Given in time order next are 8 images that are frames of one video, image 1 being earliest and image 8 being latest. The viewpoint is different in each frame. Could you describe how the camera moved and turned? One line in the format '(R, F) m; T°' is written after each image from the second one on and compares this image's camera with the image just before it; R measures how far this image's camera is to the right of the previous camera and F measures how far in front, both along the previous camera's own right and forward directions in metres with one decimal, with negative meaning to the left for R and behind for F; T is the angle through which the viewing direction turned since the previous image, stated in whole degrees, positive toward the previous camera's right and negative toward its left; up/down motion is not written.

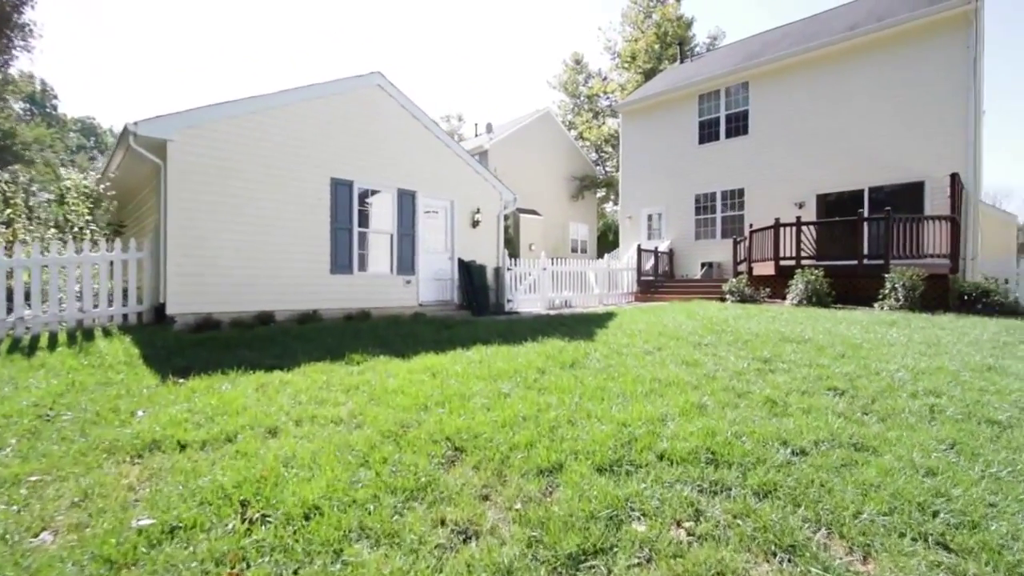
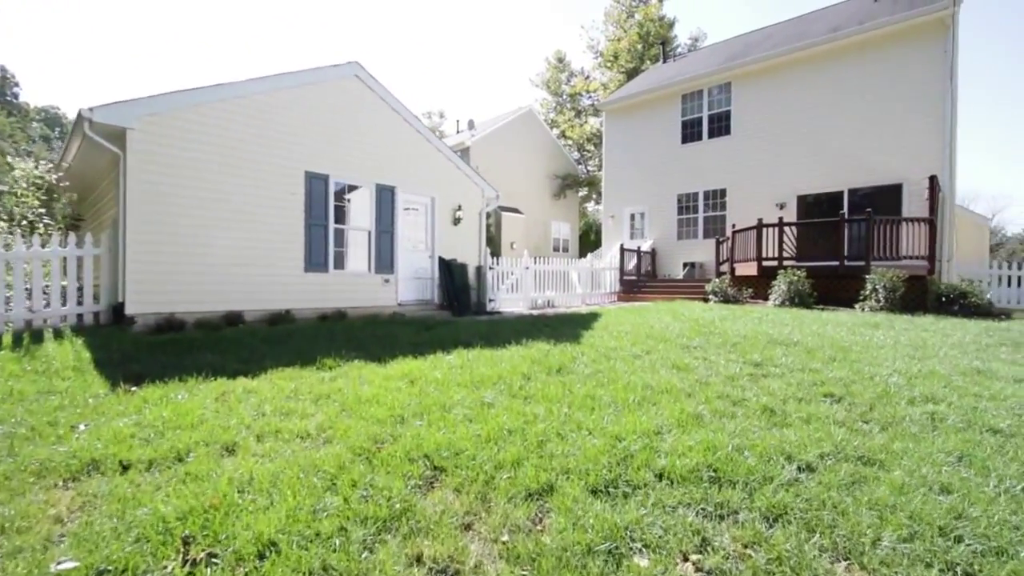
(0.0, +0.3) m; +2°
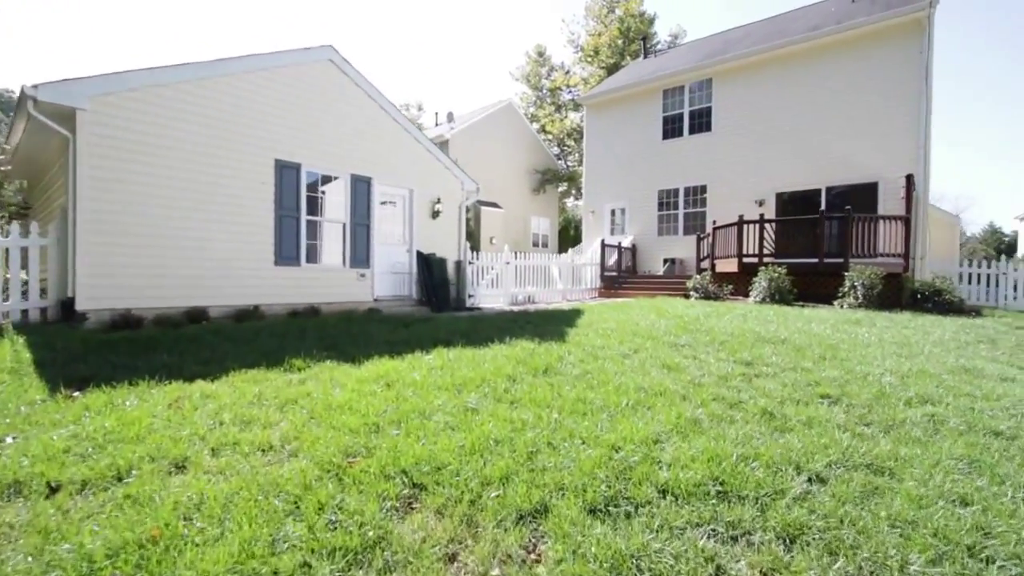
(-0.1, +0.3) m; +3°
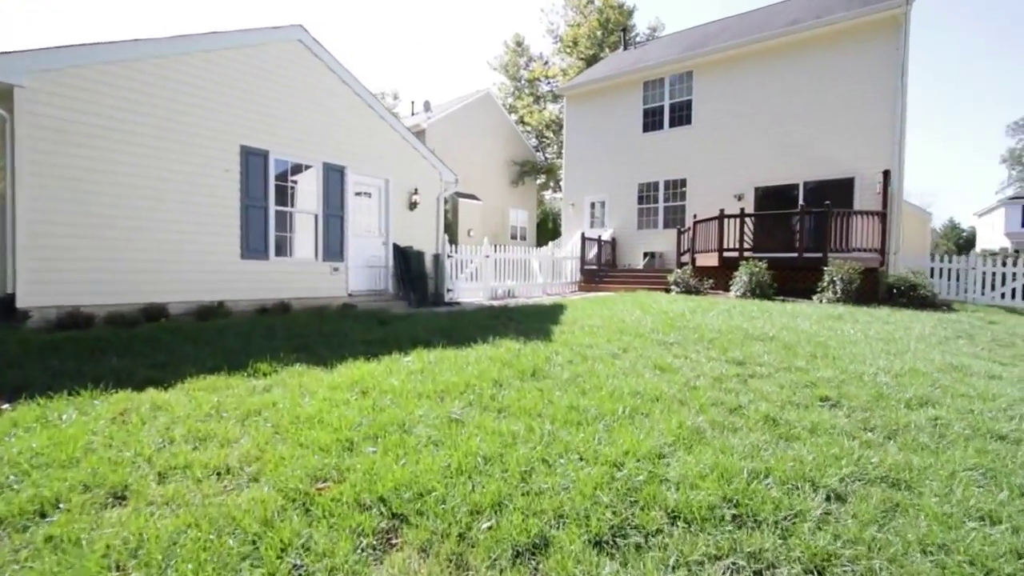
(-0.1, +0.3) m; +3°
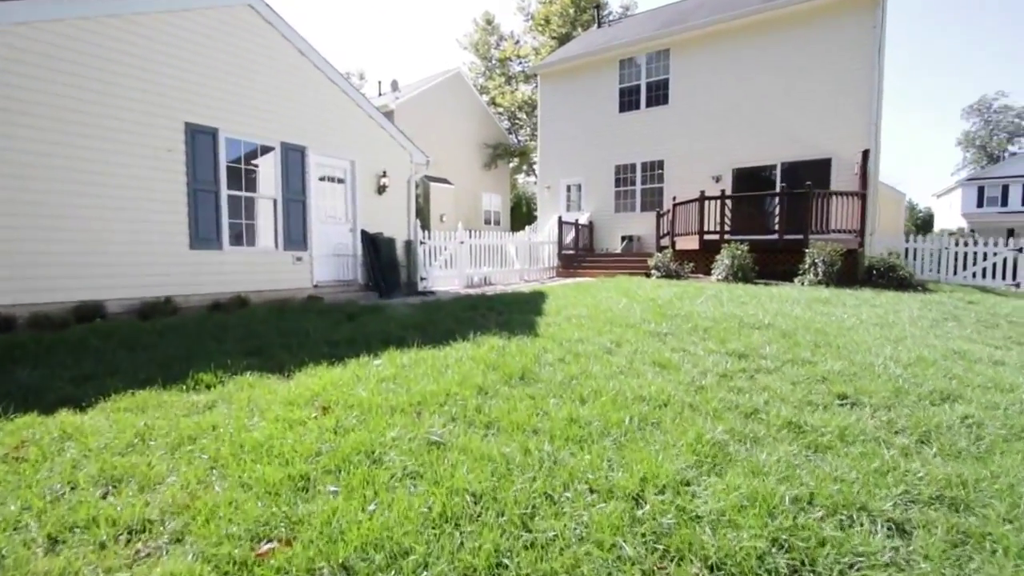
(-0.1, +0.5) m; +3°
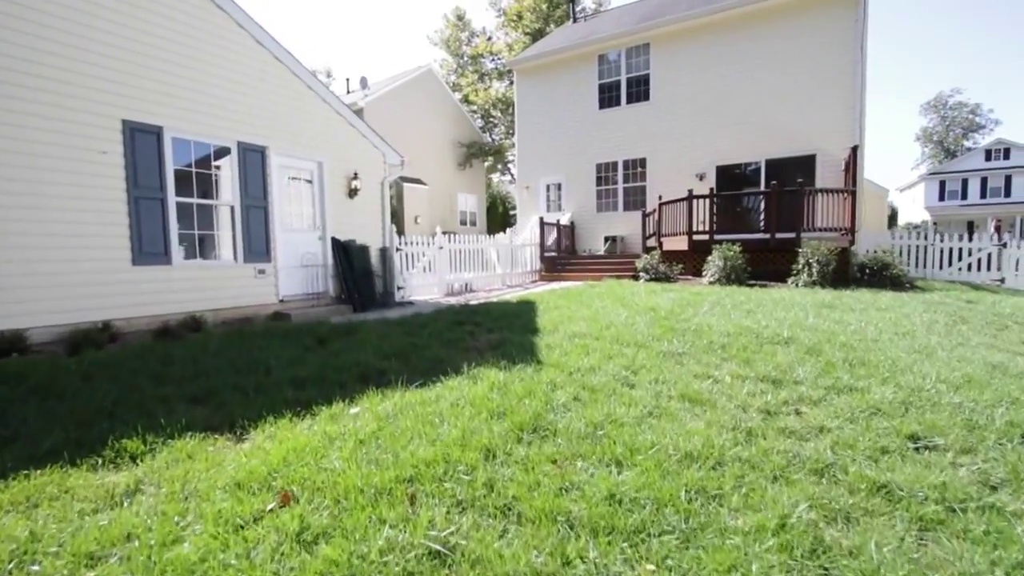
(-0.2, +0.7) m; +3°
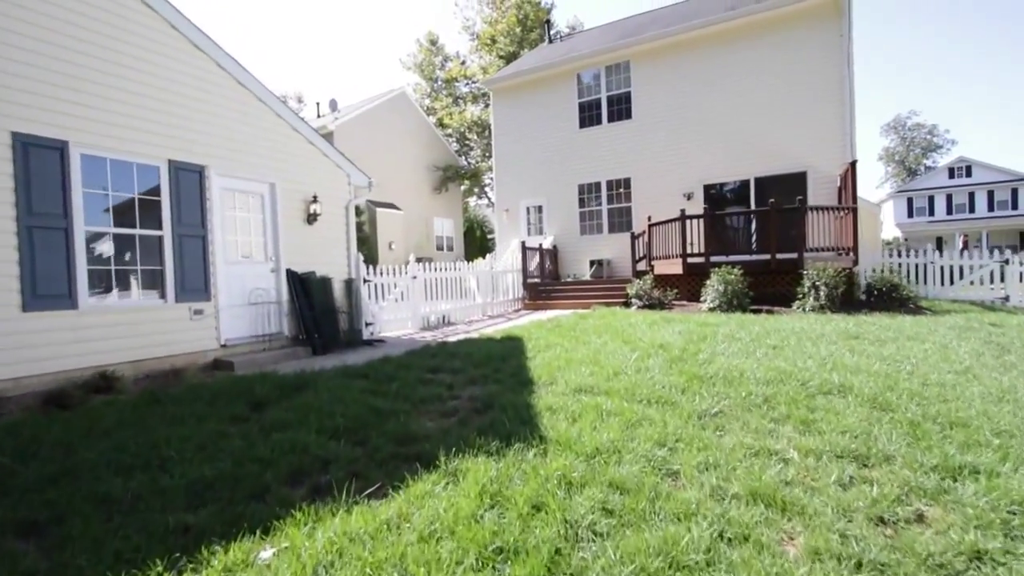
(-0.1, +1.0) m; +3°
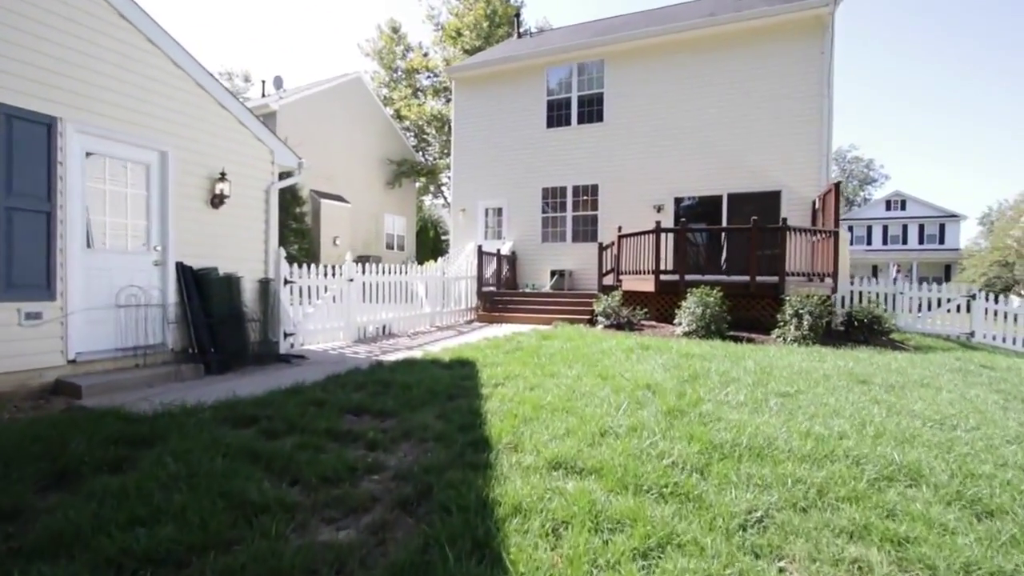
(0.0, +1.3) m; +6°
